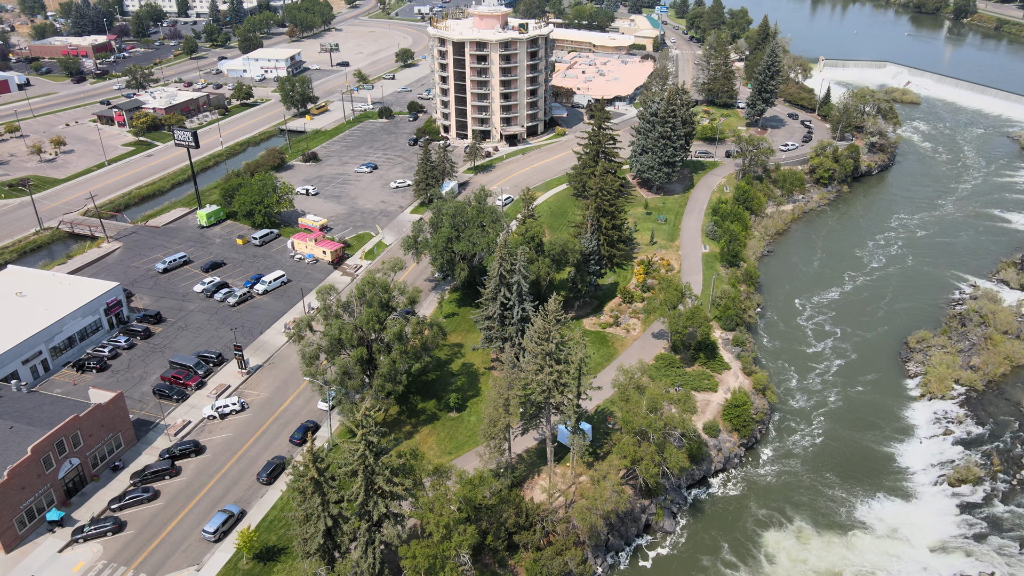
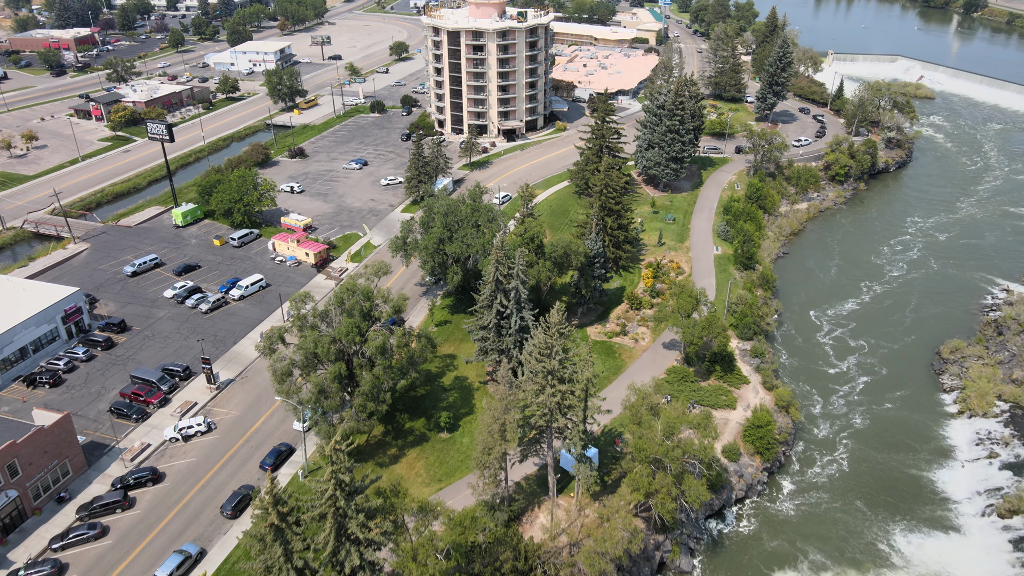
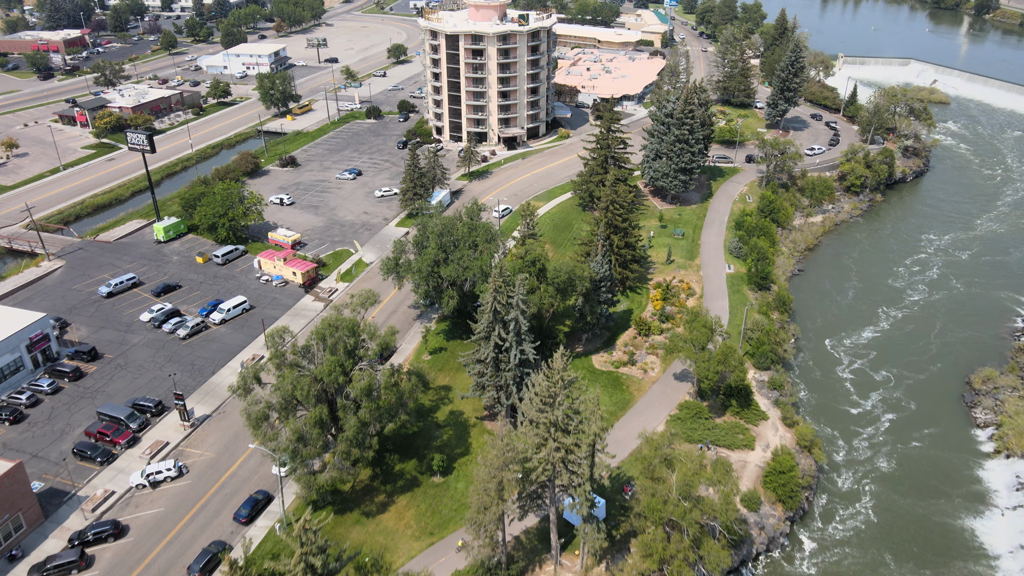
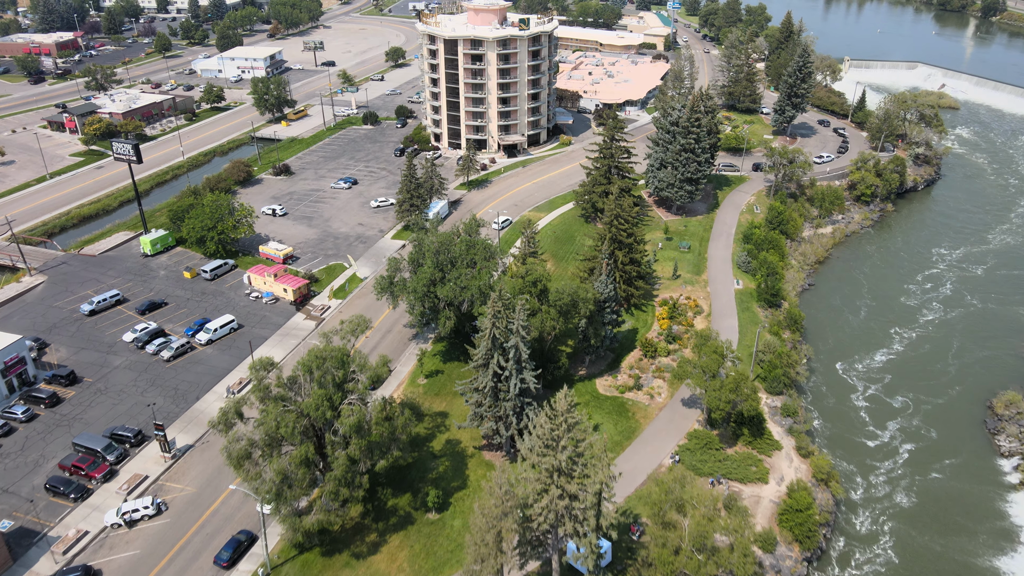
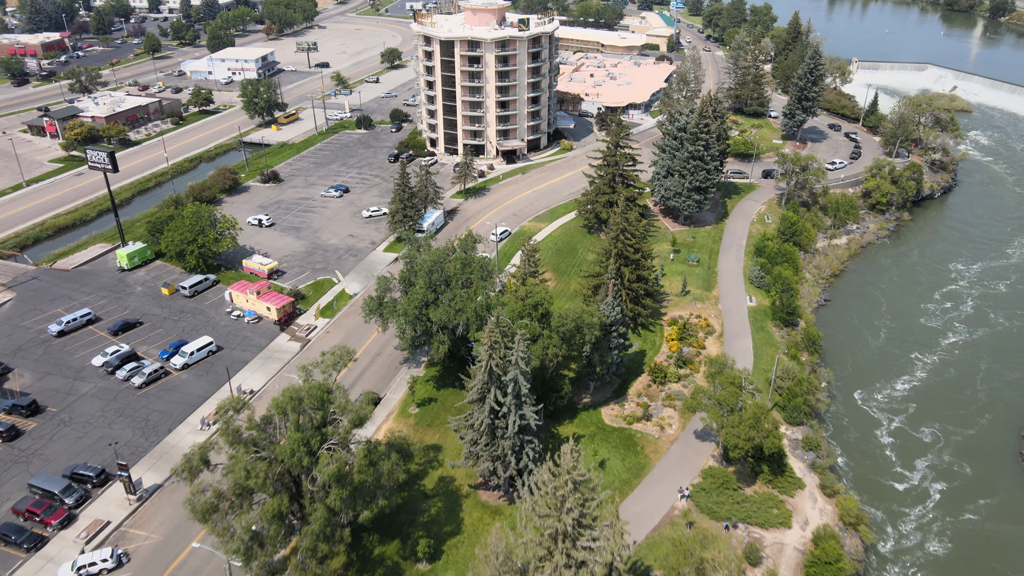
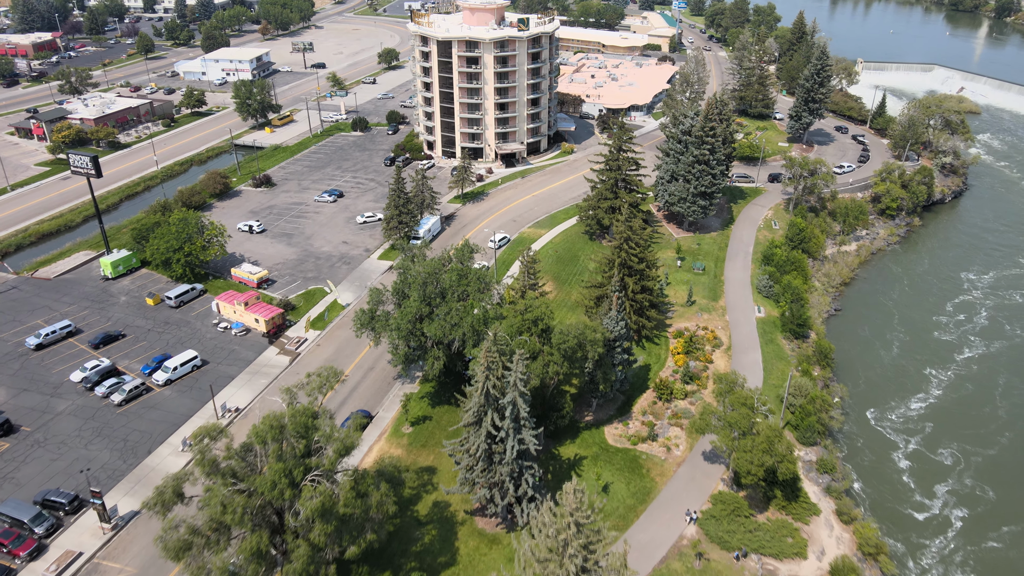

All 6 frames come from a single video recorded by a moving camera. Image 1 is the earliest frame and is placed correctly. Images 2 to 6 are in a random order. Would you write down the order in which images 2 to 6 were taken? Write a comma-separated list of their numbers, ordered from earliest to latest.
2, 3, 4, 5, 6
